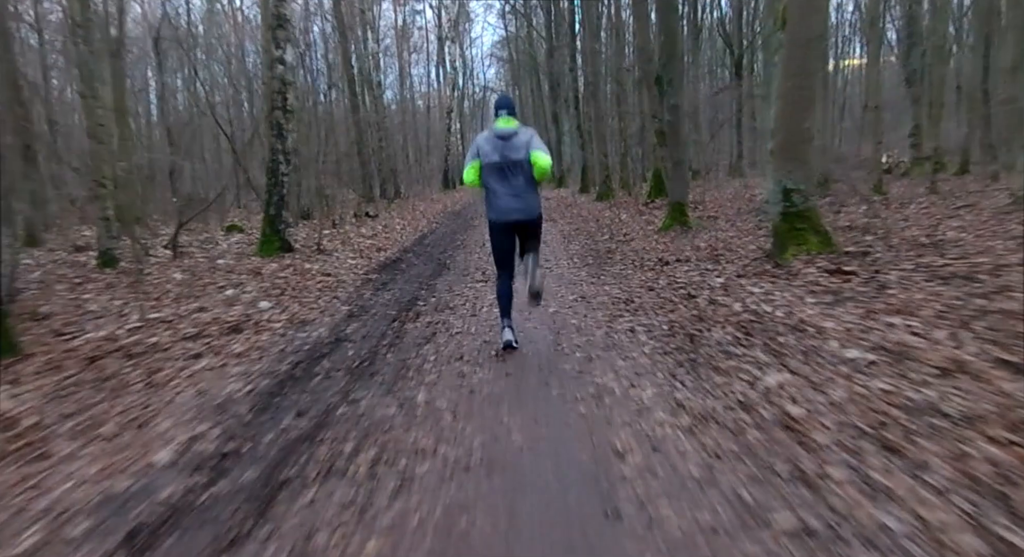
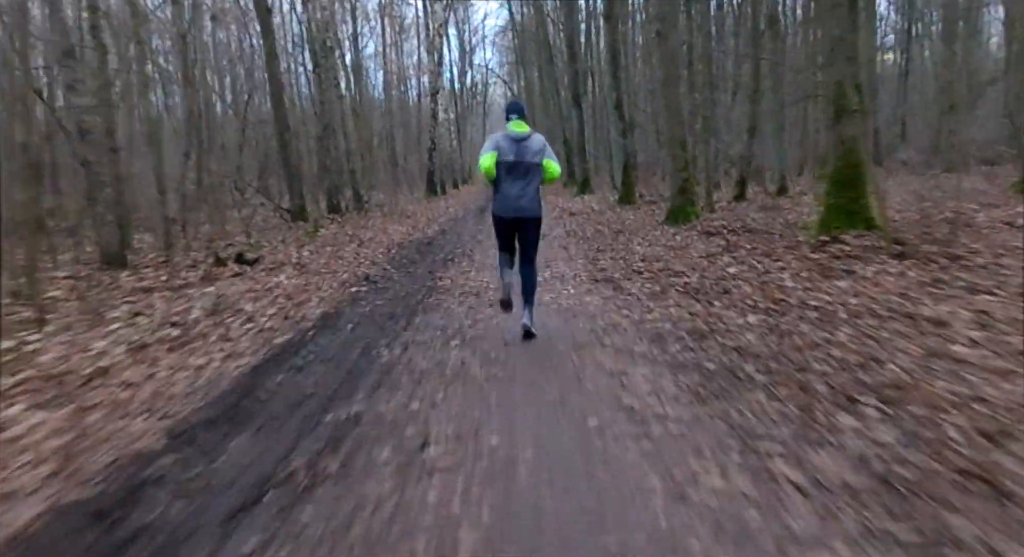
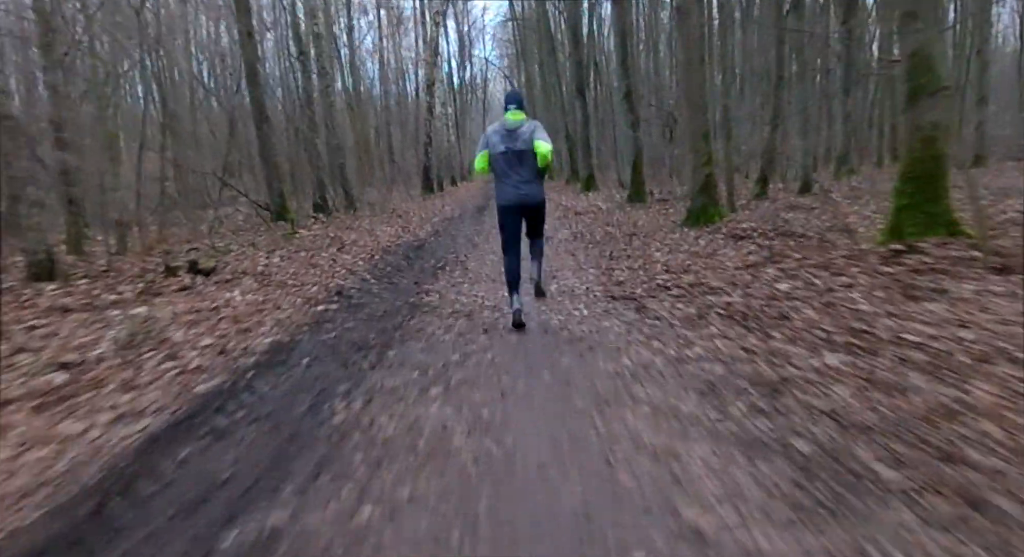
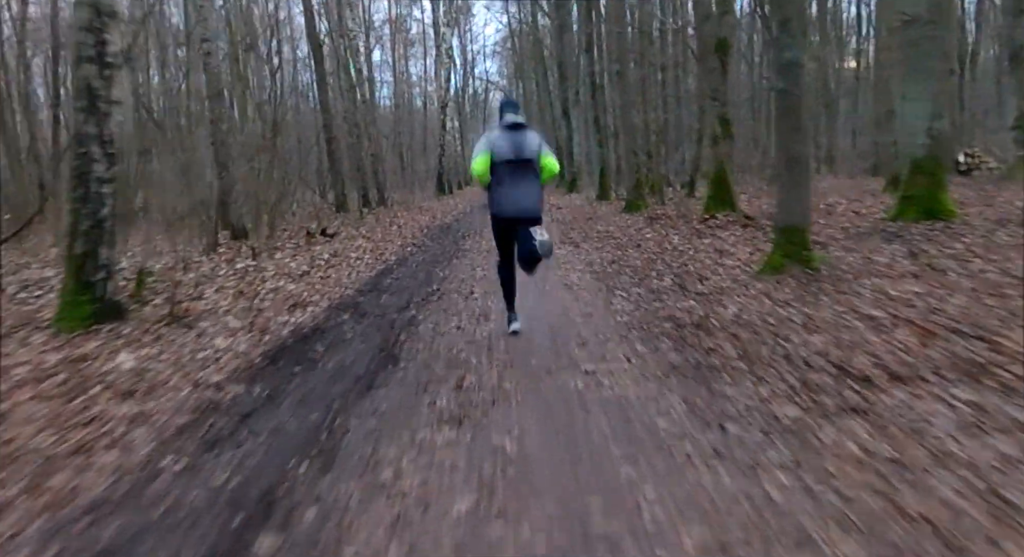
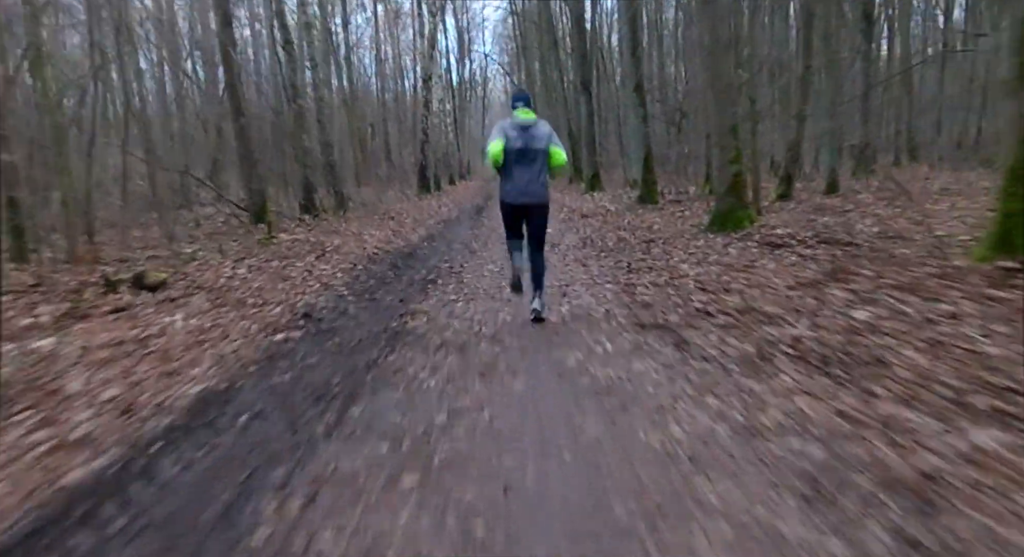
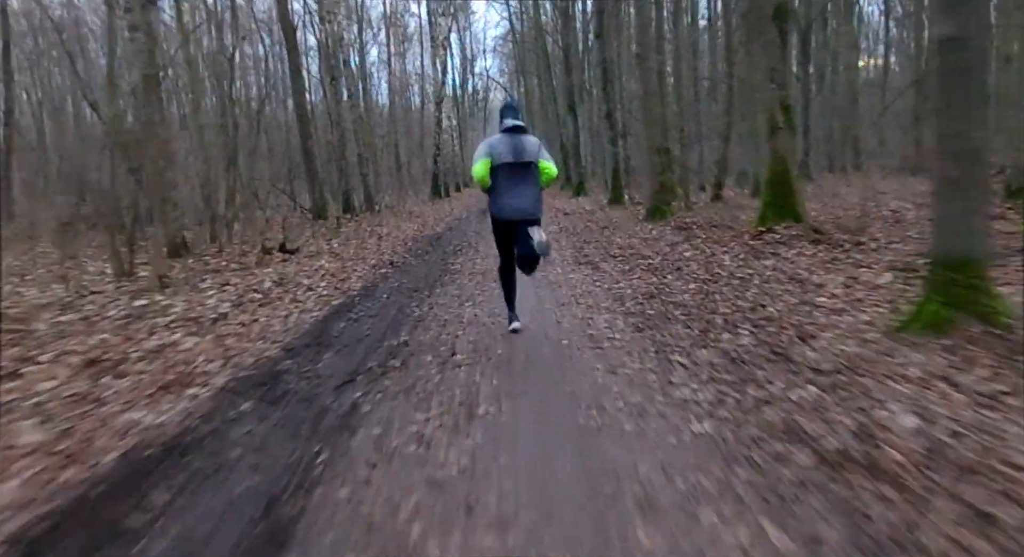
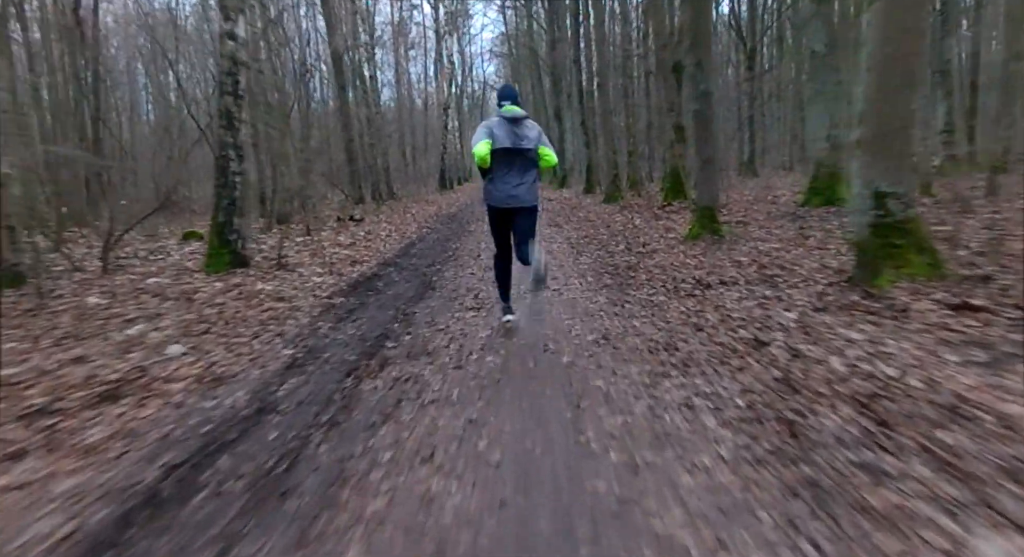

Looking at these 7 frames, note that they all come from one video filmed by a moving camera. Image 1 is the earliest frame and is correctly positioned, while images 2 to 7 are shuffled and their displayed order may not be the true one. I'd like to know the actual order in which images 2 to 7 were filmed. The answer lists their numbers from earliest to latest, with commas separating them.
7, 4, 6, 2, 3, 5
